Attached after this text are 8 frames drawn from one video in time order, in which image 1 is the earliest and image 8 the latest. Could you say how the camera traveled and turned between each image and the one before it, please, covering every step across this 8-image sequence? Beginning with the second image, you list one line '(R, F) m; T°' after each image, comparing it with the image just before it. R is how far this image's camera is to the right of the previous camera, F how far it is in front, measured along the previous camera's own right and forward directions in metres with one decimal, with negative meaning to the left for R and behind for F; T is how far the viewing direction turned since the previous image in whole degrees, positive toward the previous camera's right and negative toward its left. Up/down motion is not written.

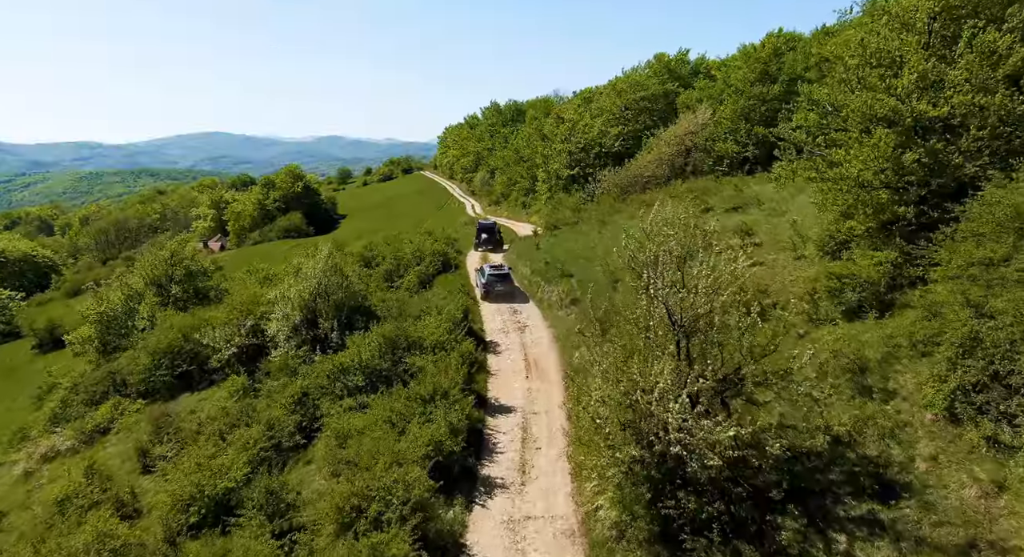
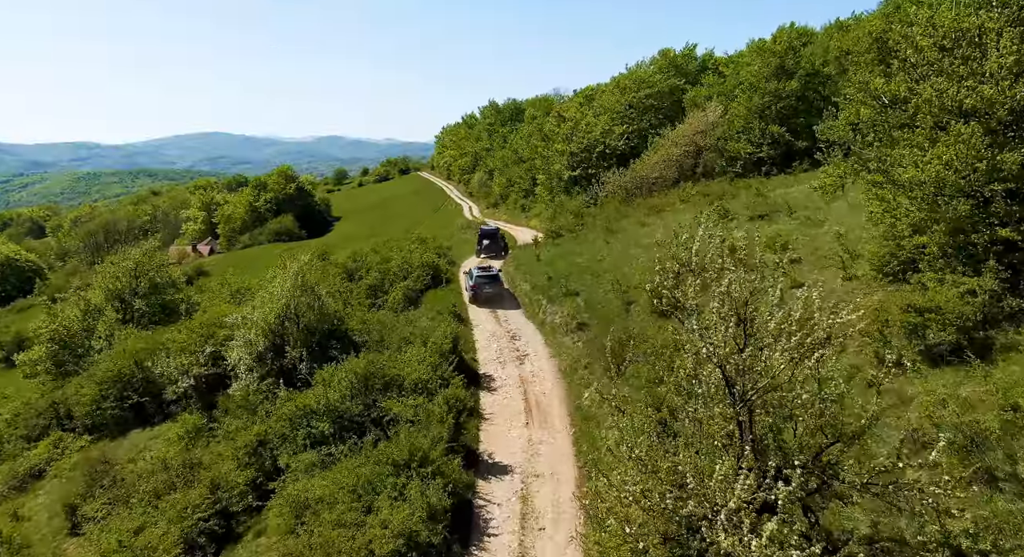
(+0.1, +5.2) m; 0°
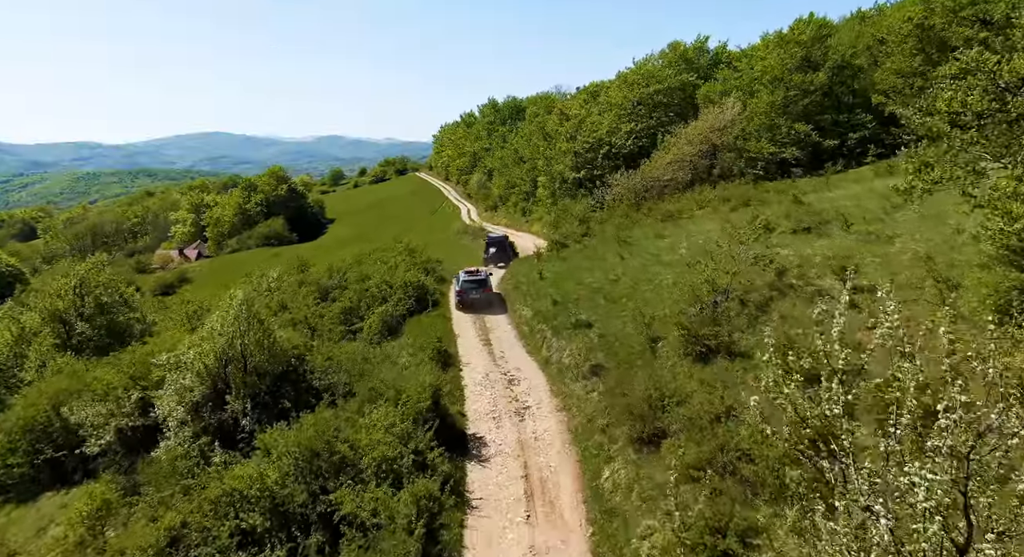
(+0.1, +6.7) m; 0°
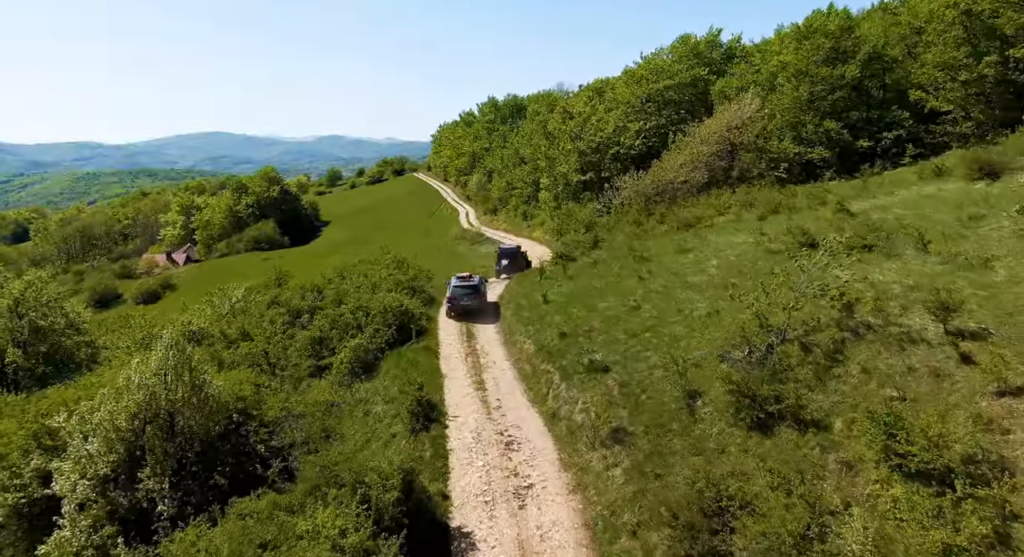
(+0.1, +6.0) m; 0°
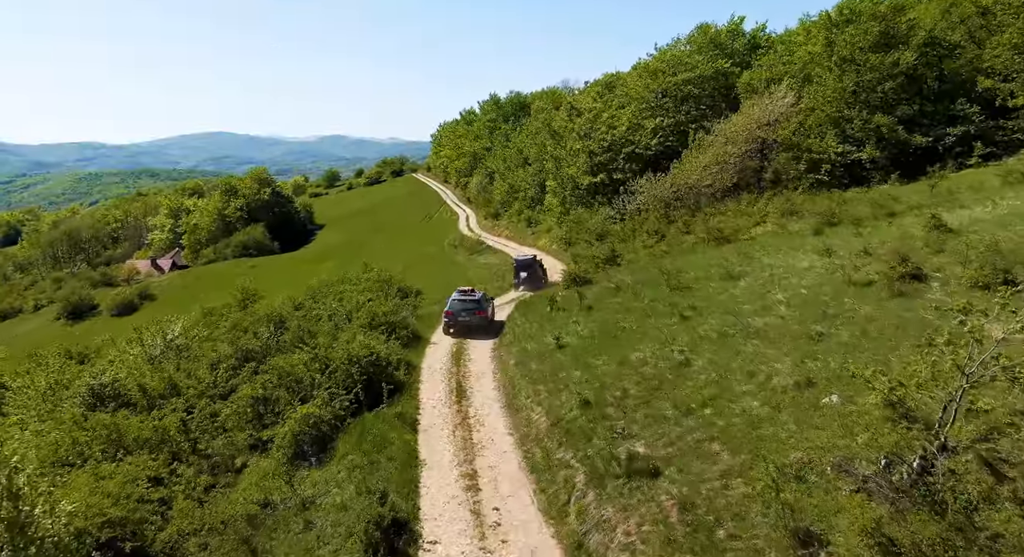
(0.0, +8.0) m; 0°
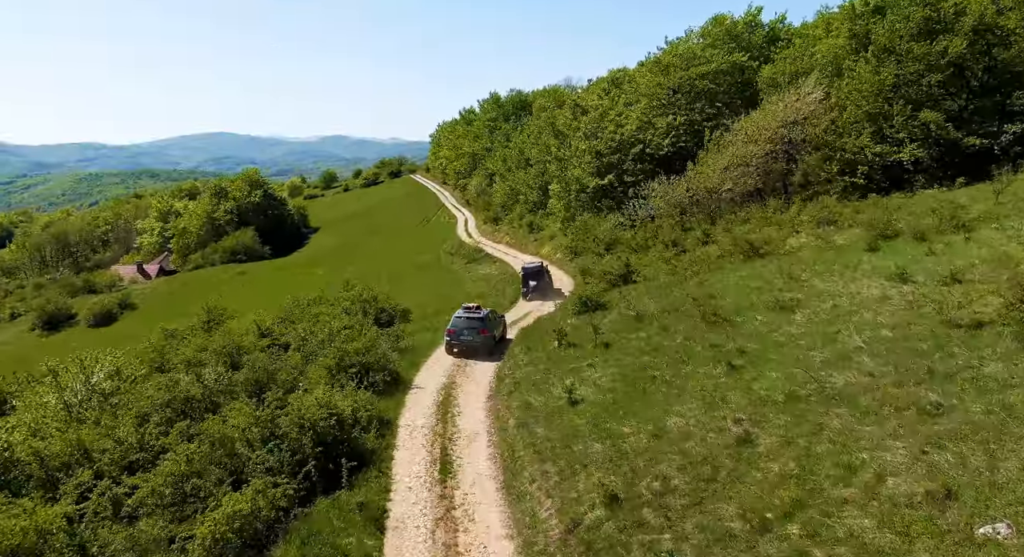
(0.0, +5.9) m; 0°
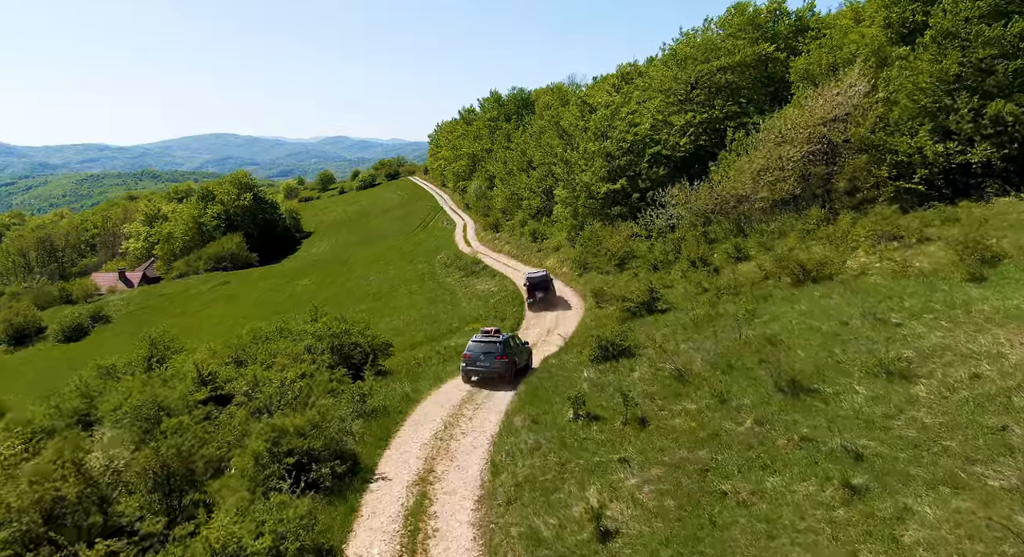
(+0.1, +7.3) m; 0°
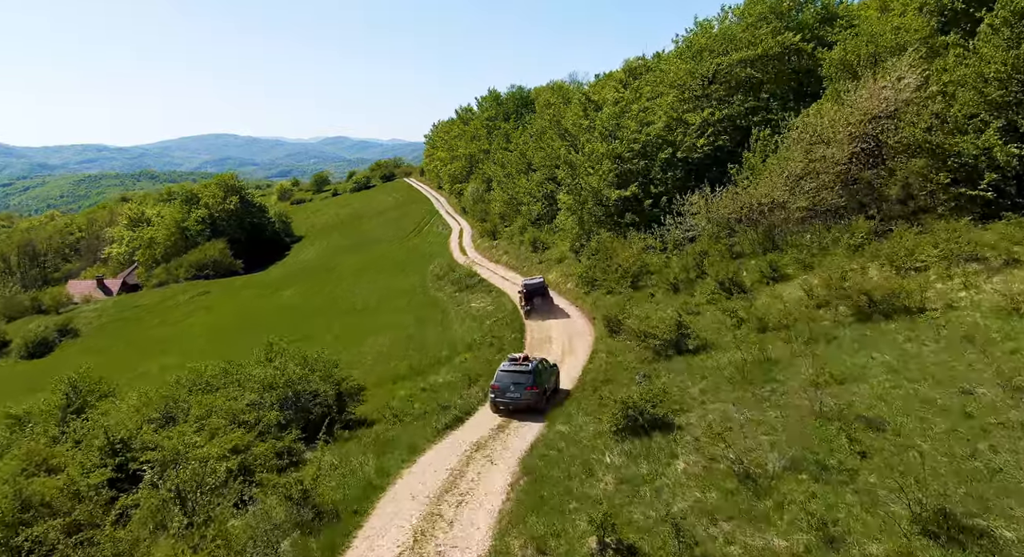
(+0.1, +6.7) m; 0°
